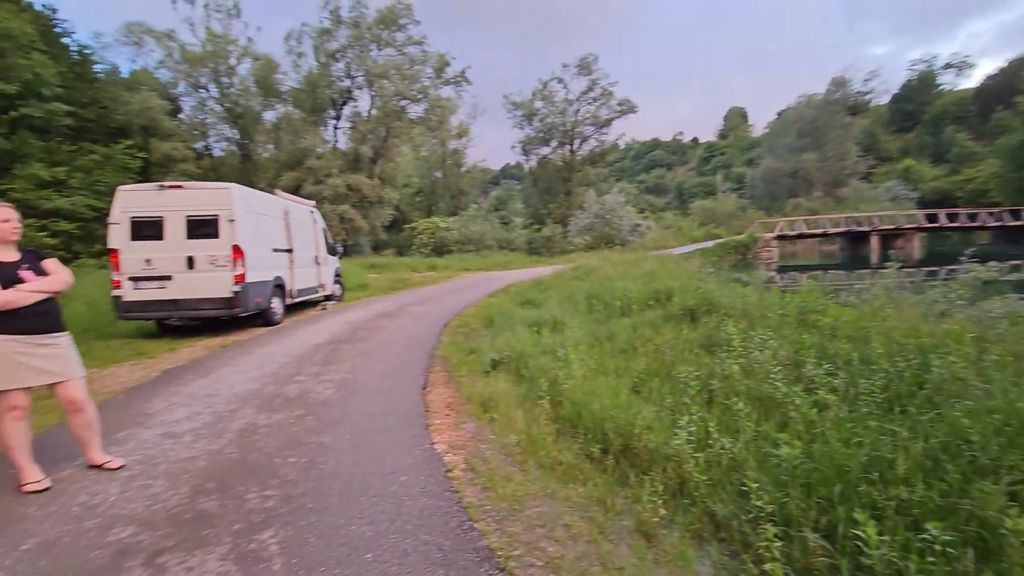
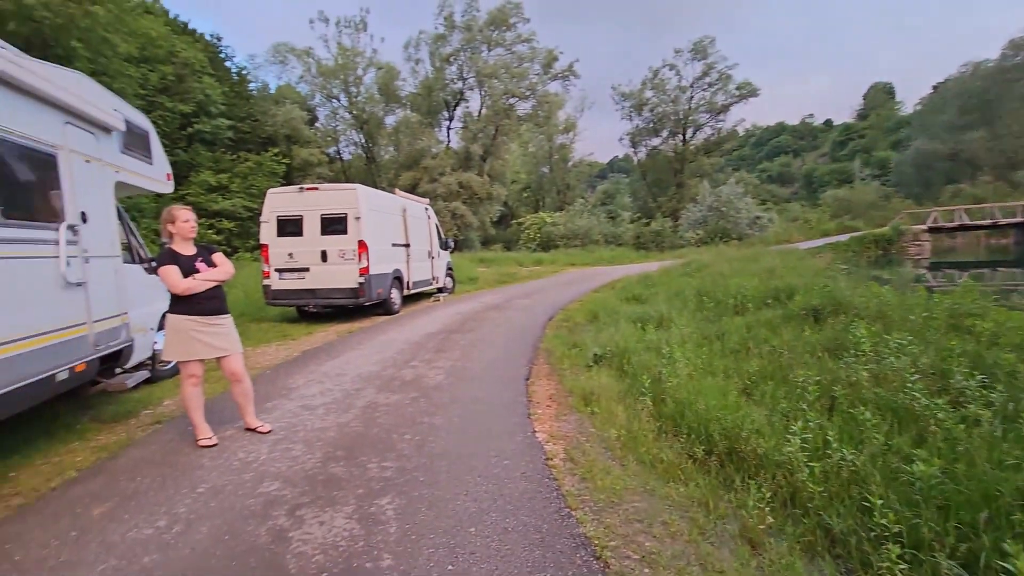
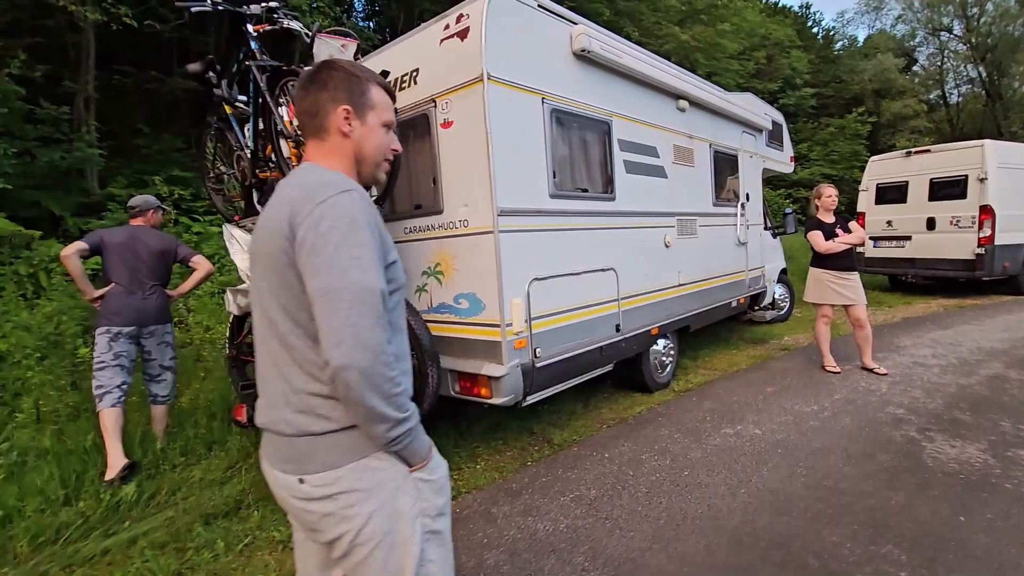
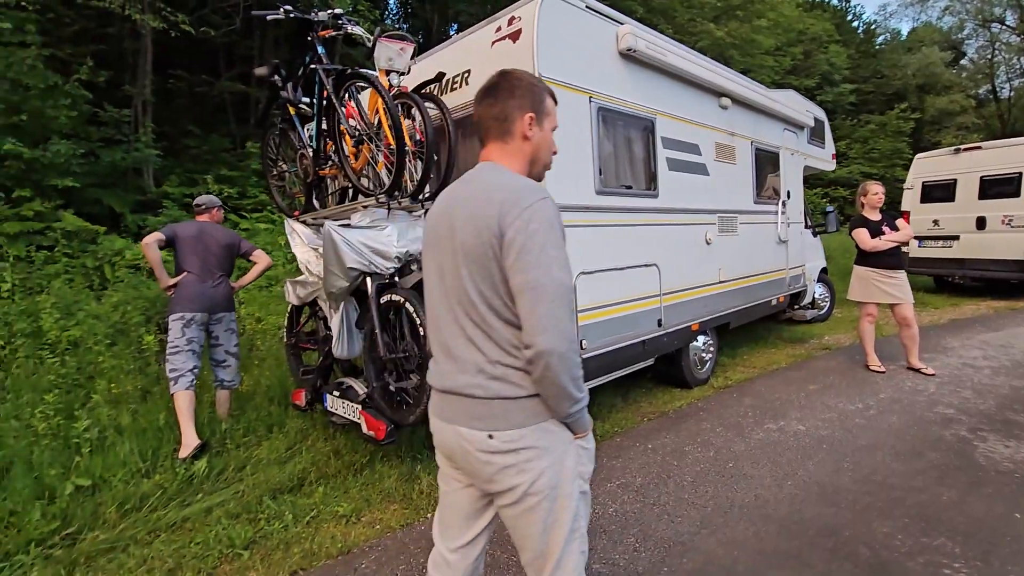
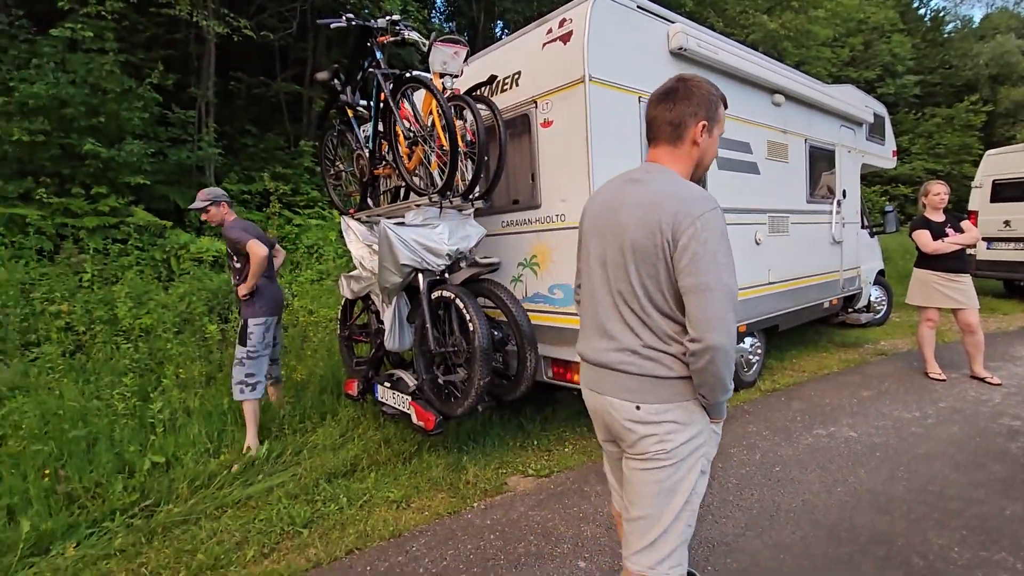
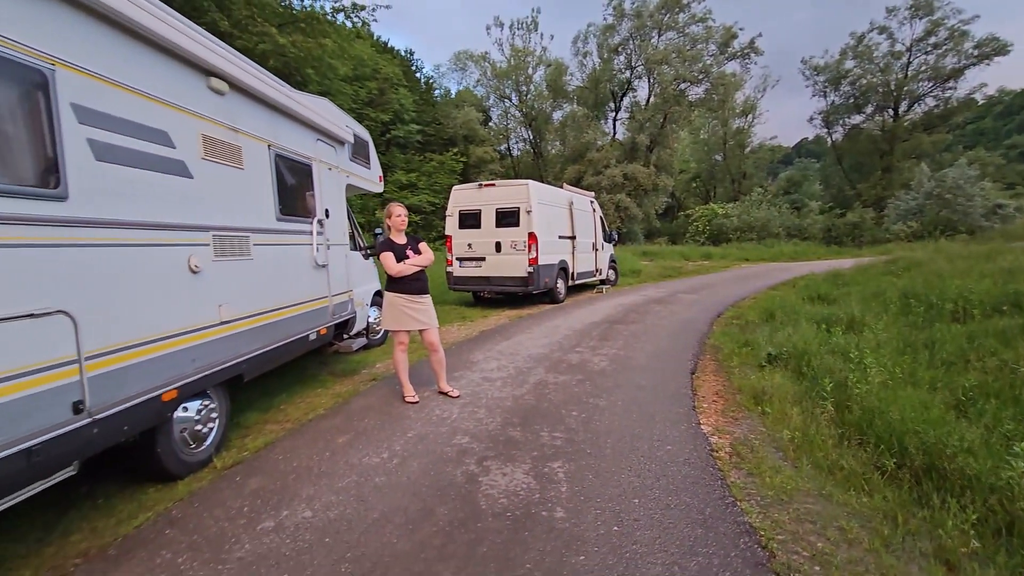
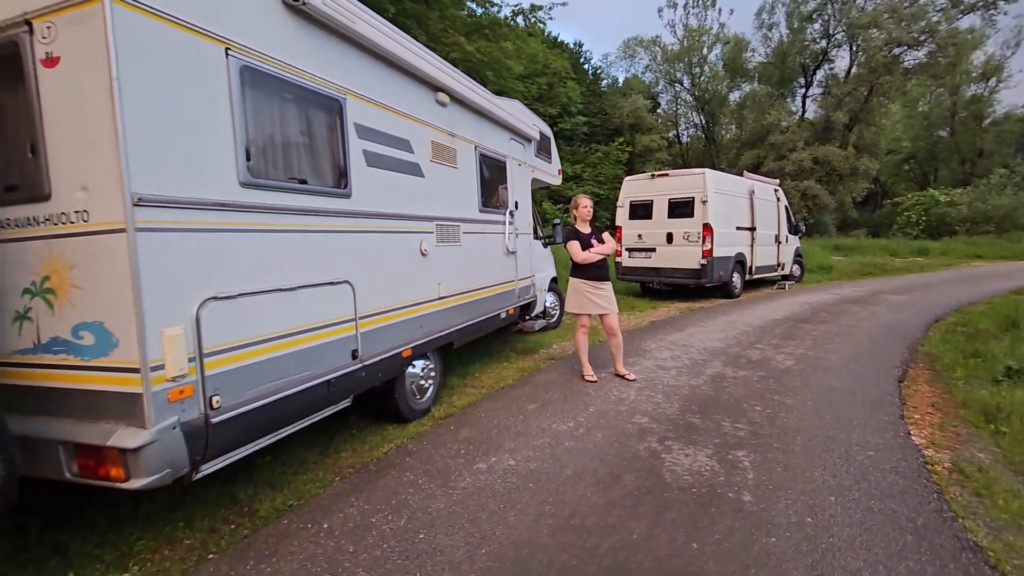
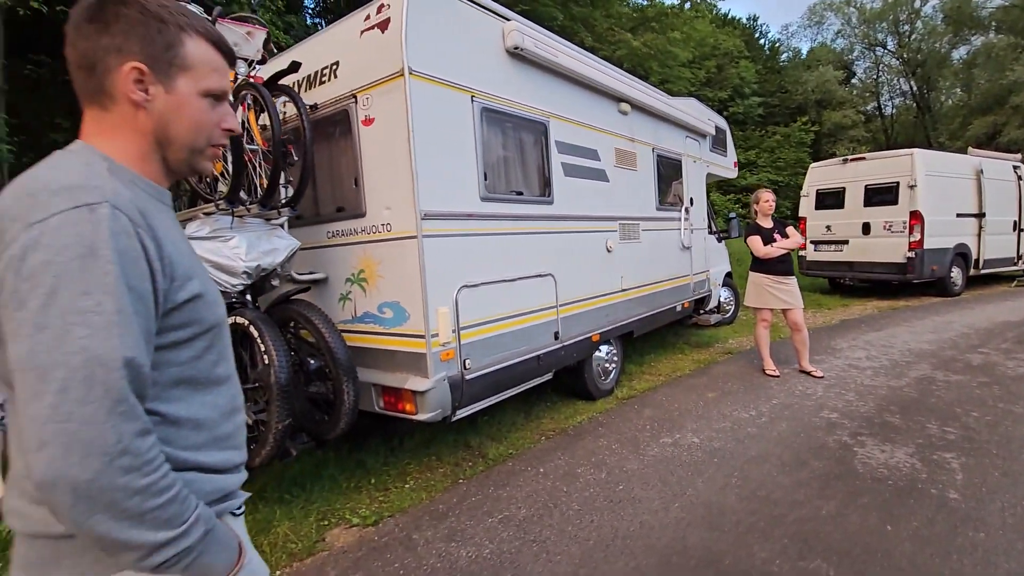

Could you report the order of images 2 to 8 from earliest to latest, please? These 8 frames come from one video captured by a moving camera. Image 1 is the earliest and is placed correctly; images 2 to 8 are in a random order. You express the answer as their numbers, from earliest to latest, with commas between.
2, 6, 7, 8, 3, 4, 5
